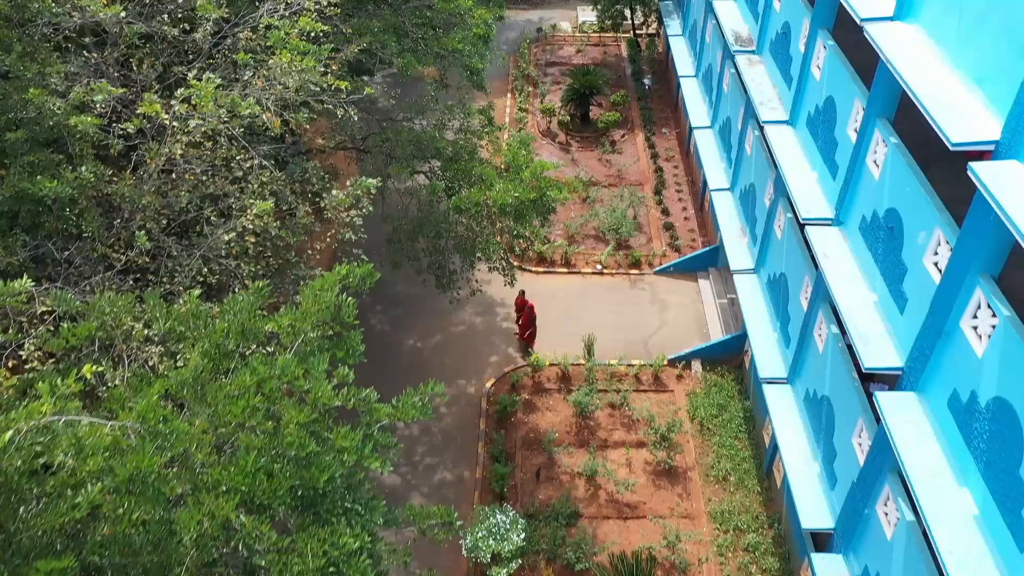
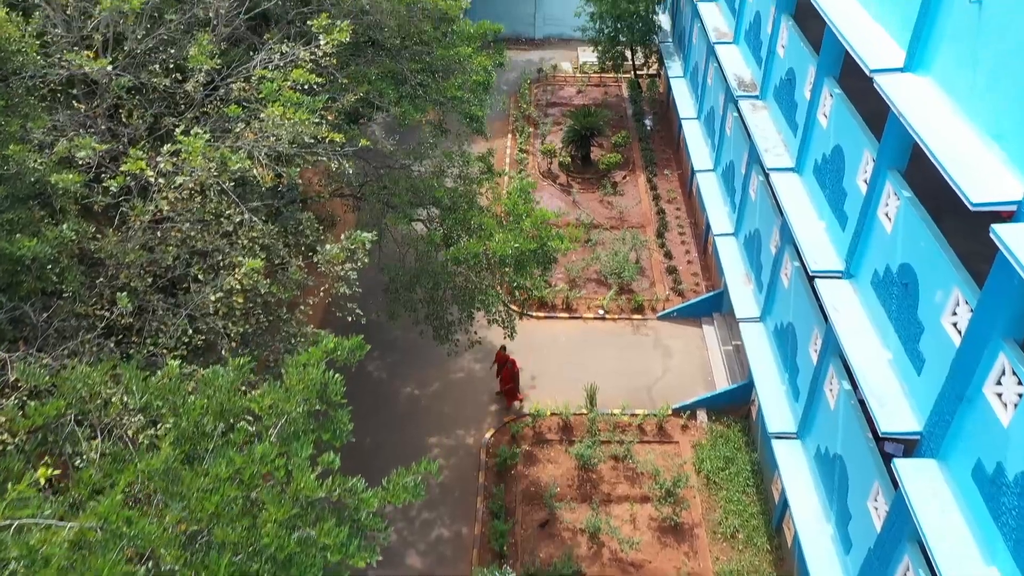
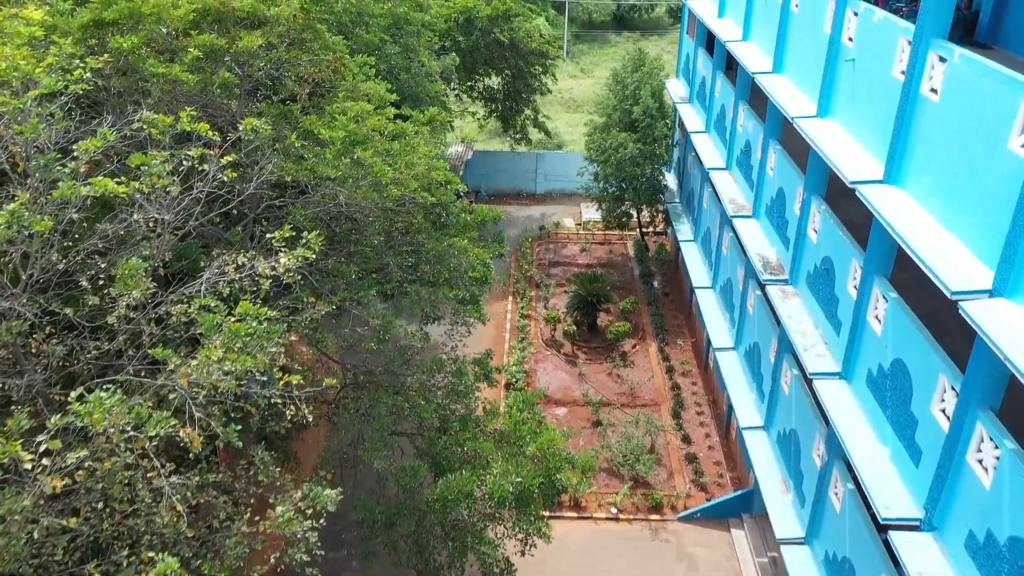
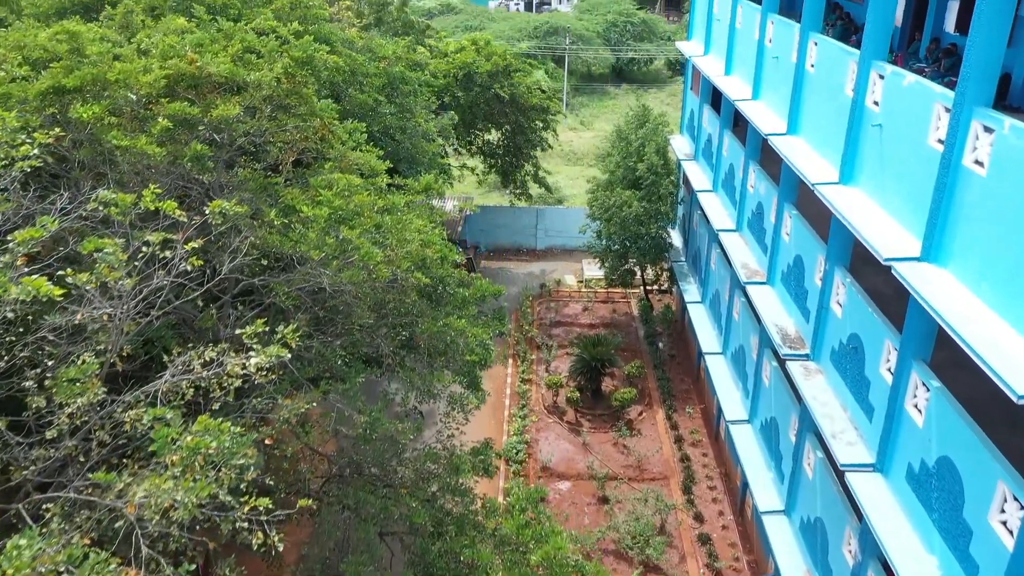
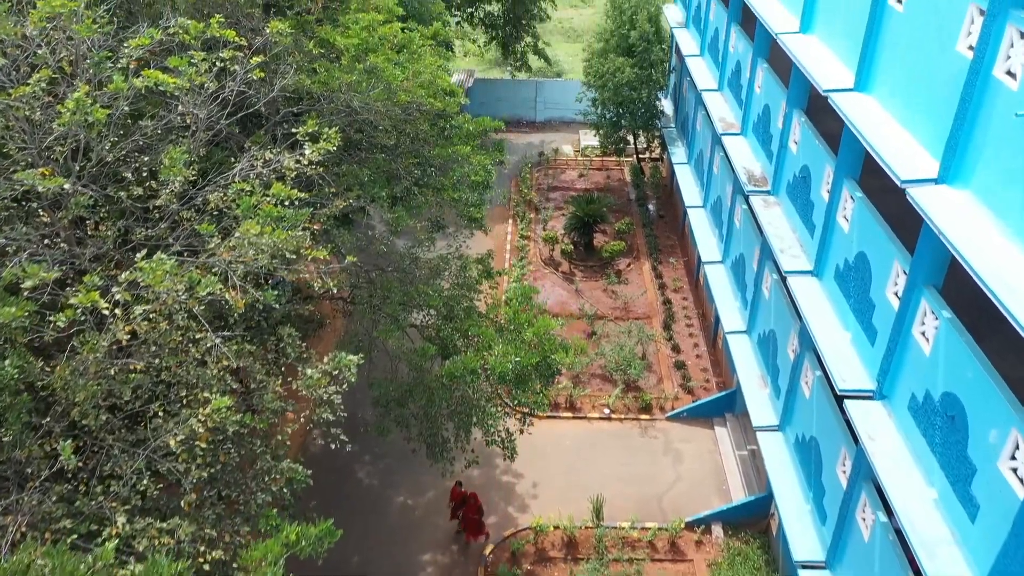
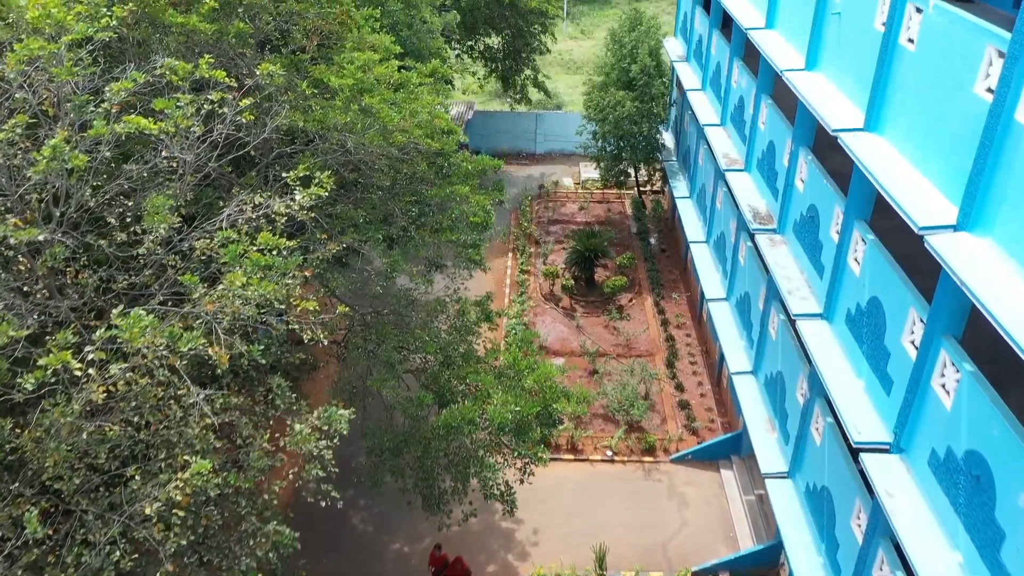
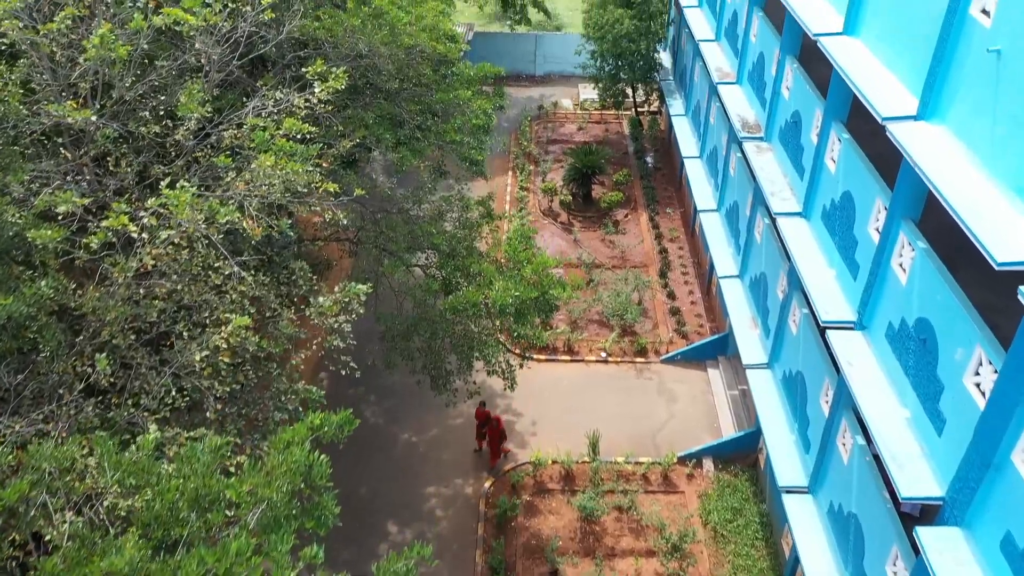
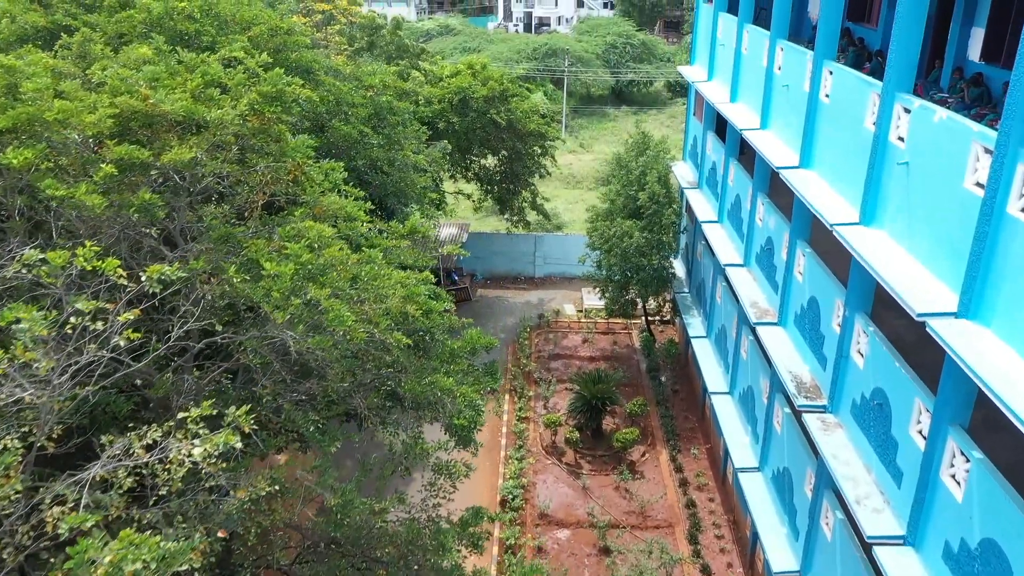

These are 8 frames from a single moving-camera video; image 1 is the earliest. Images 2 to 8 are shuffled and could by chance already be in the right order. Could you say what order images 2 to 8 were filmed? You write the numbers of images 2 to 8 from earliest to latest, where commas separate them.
2, 7, 5, 6, 3, 4, 8
